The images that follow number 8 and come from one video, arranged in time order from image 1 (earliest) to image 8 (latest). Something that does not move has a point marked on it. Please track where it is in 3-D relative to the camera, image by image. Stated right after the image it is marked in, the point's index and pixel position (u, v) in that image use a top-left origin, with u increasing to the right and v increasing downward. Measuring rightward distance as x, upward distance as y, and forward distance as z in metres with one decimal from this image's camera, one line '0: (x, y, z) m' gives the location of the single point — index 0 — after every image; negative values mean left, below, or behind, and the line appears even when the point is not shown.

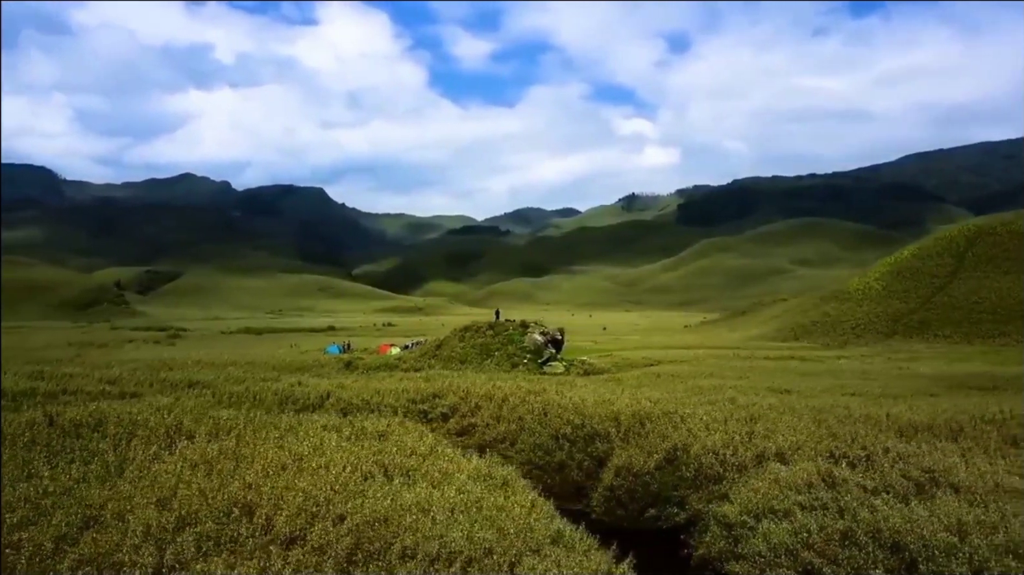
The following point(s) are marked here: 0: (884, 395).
0: (+10.8, -3.2, +19.2) m
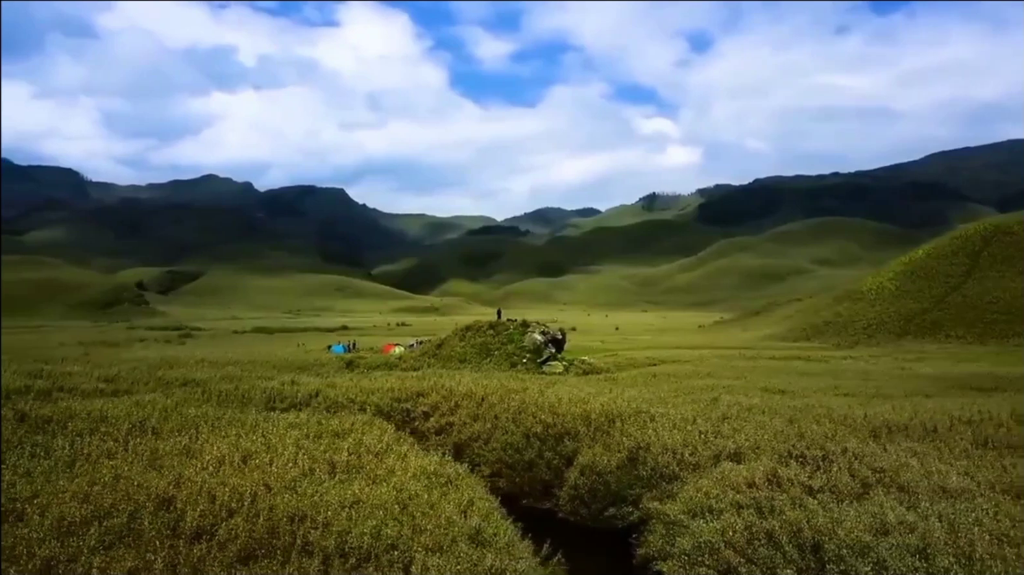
0: (+10.5, -3.1, +19.0) m
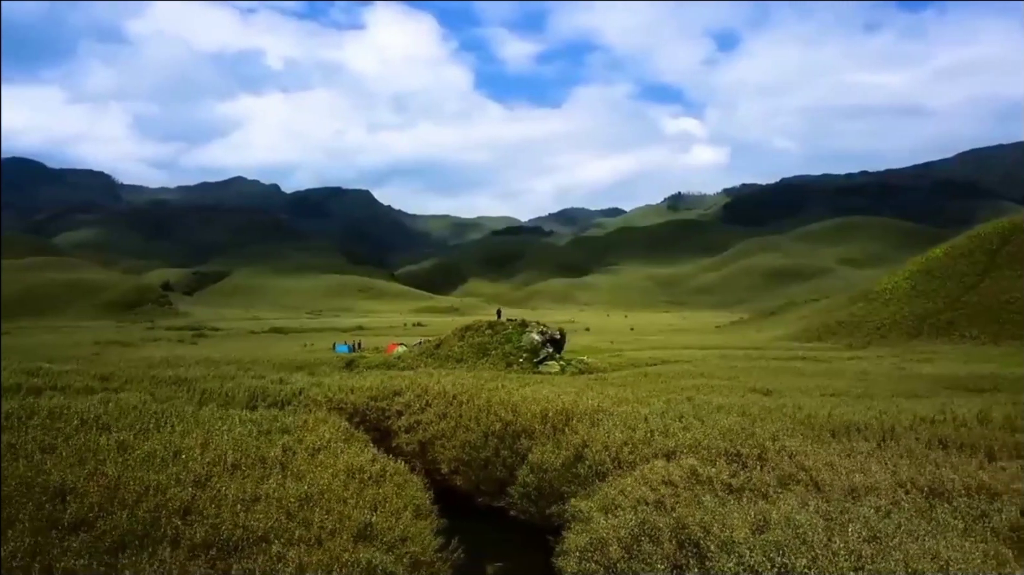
0: (+10.0, -3.1, +18.8) m
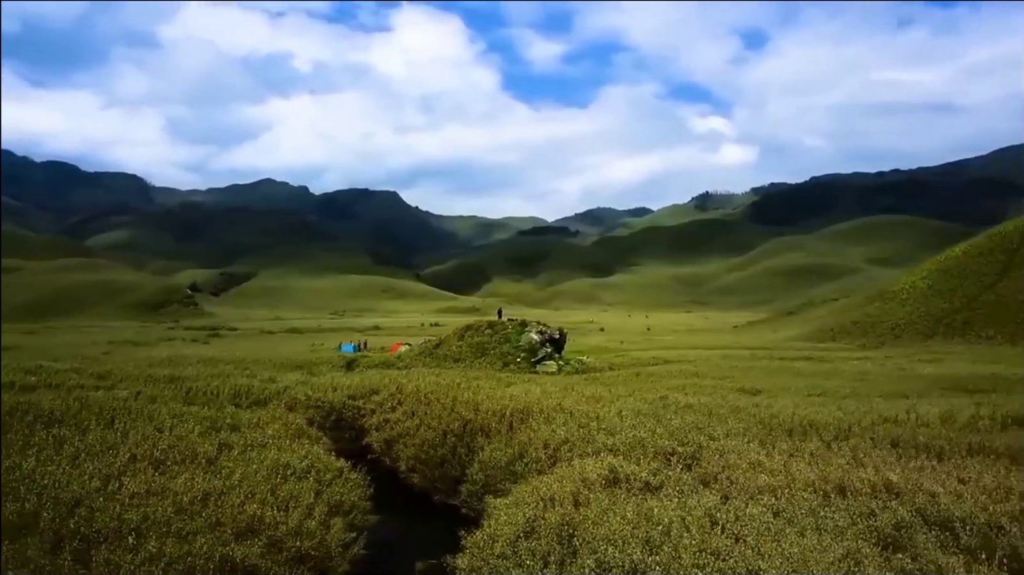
0: (+9.5, -3.1, +18.6) m
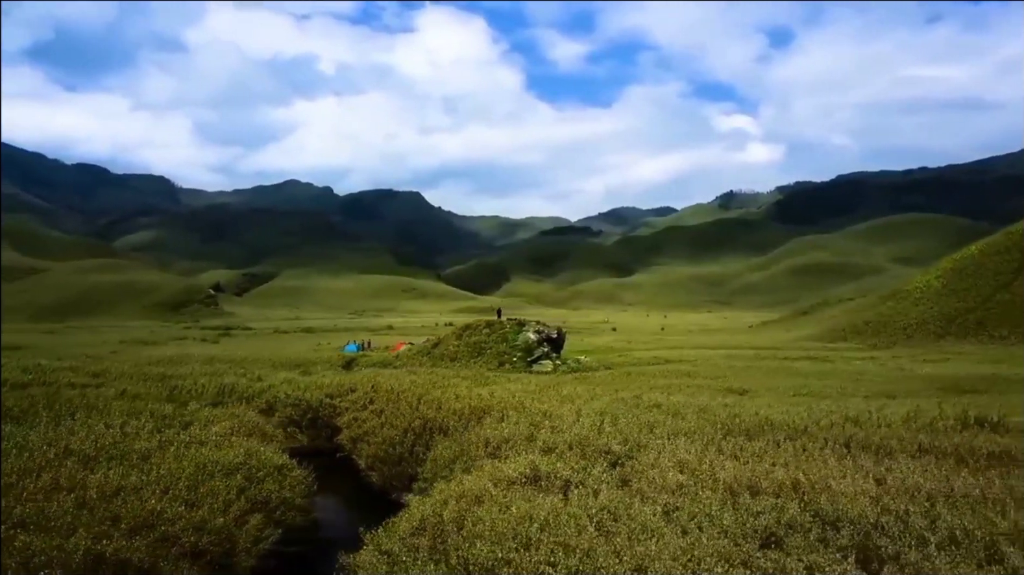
0: (+8.9, -3.1, +18.4) m
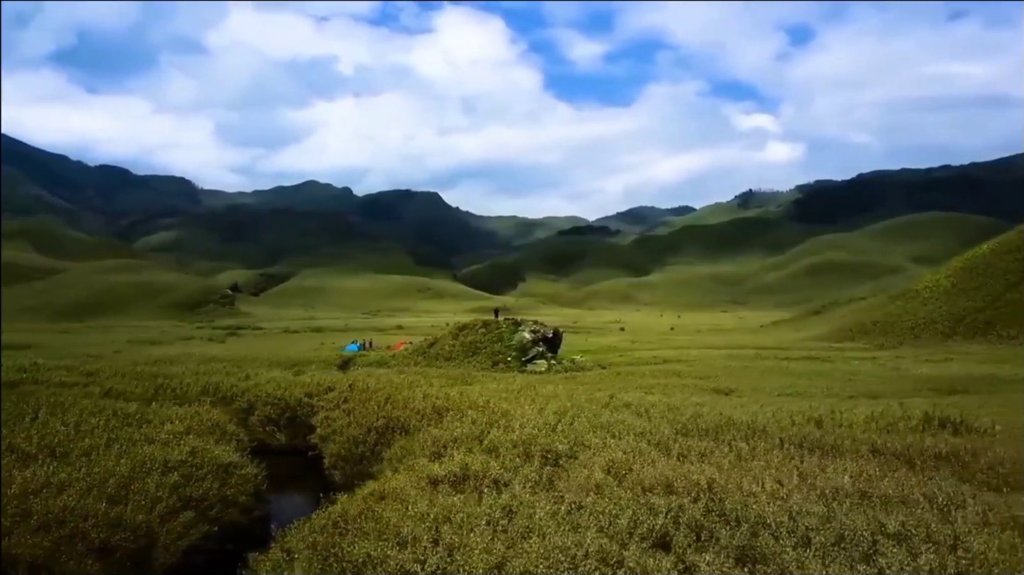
0: (+8.4, -3.1, +18.4) m
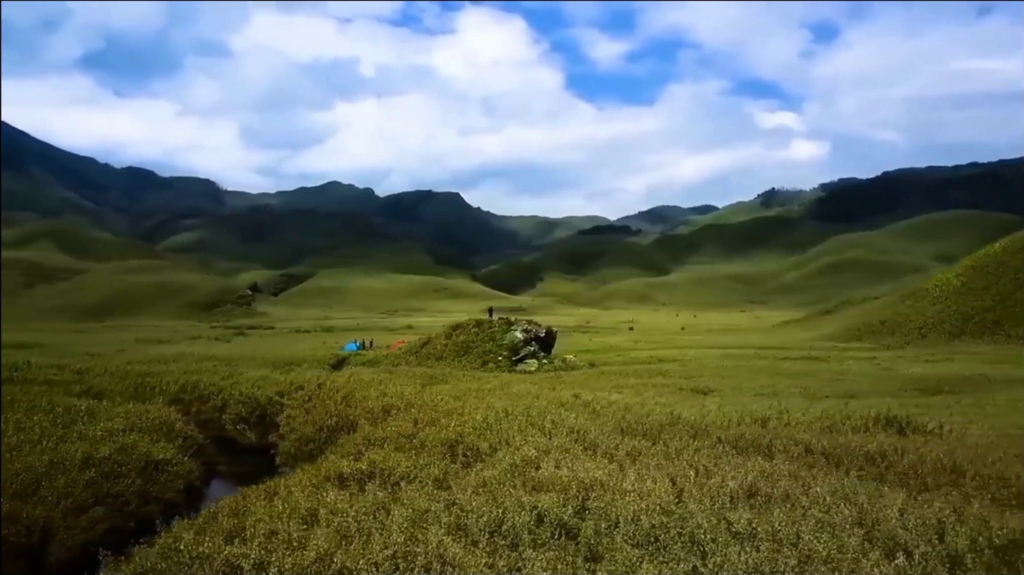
0: (+7.7, -3.0, +18.3) m
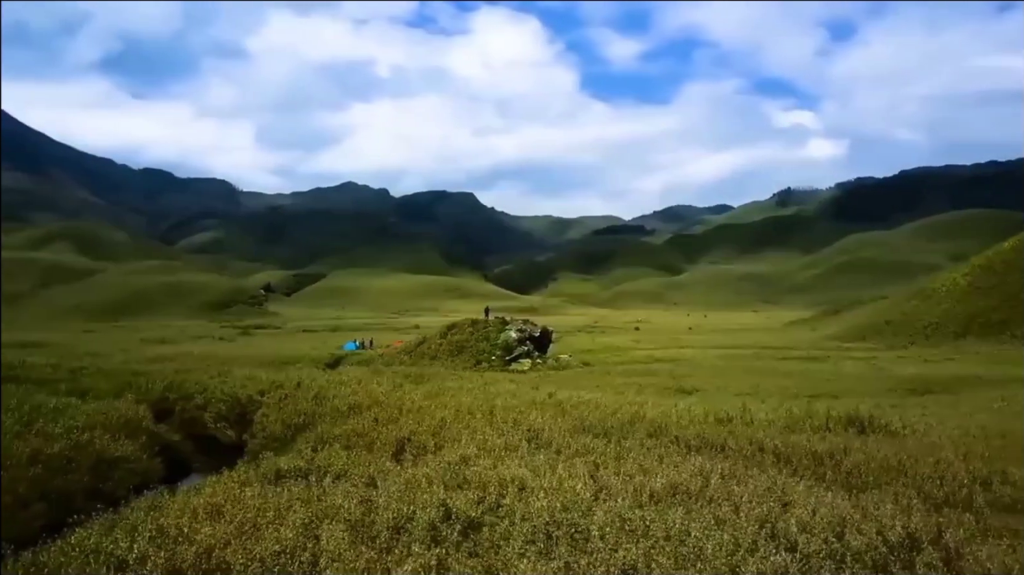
0: (+7.2, -3.0, +18.2) m
